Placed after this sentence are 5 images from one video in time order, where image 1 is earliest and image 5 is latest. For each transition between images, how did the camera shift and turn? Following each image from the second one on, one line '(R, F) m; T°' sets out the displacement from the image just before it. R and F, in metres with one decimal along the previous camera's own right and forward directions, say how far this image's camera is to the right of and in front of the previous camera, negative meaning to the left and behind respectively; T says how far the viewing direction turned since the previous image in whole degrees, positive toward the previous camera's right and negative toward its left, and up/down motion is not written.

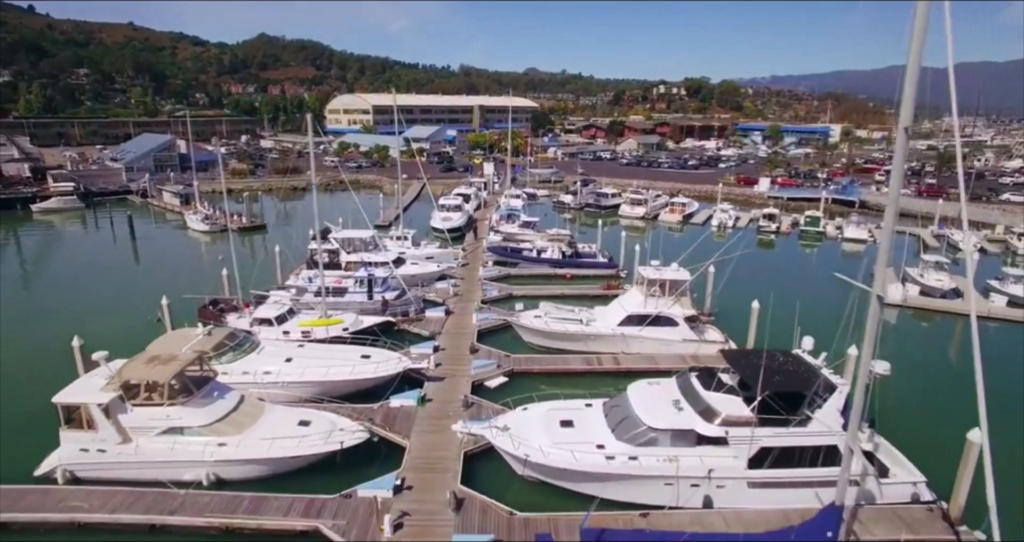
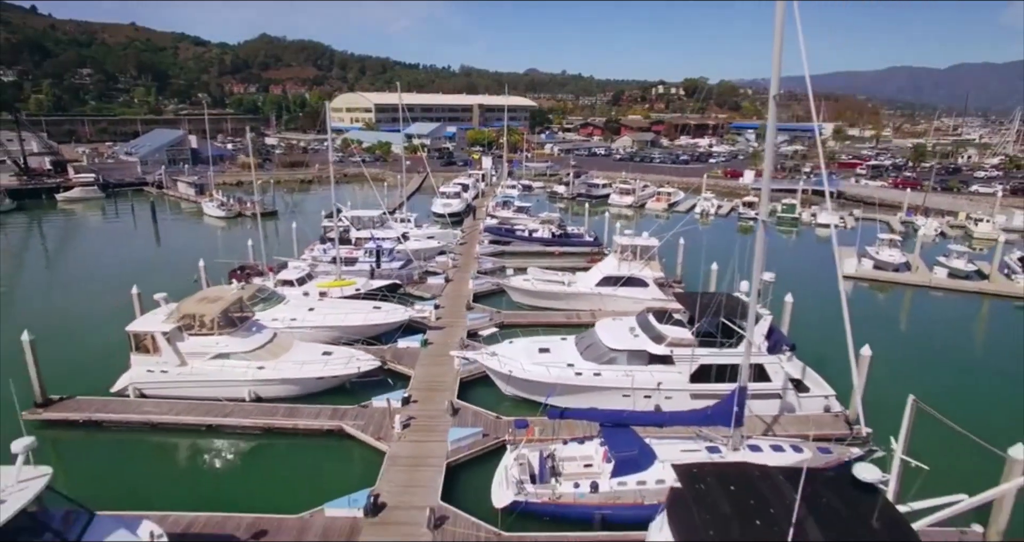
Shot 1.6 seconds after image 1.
(+0.3, -2.6) m; 0°
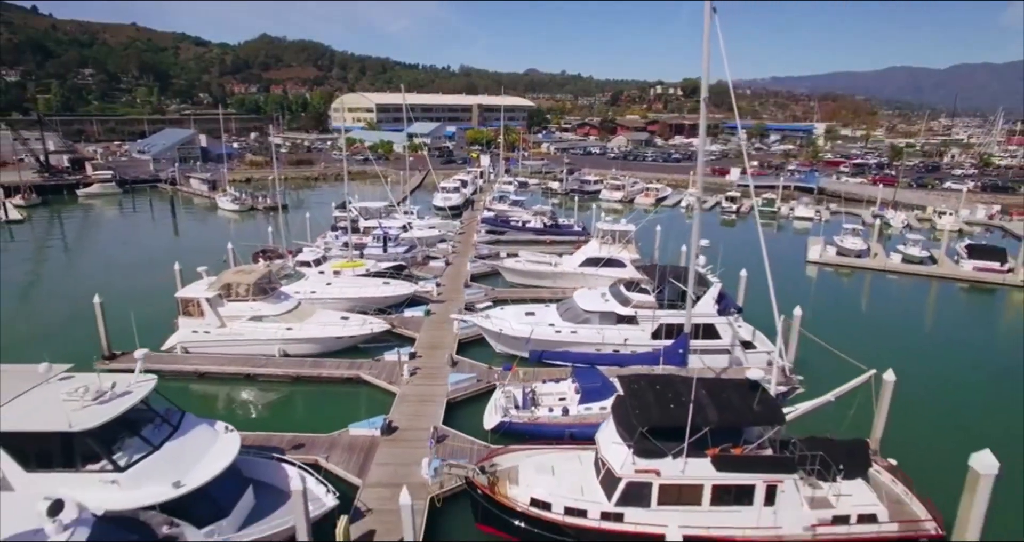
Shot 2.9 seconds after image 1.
(+0.2, -2.6) m; 0°
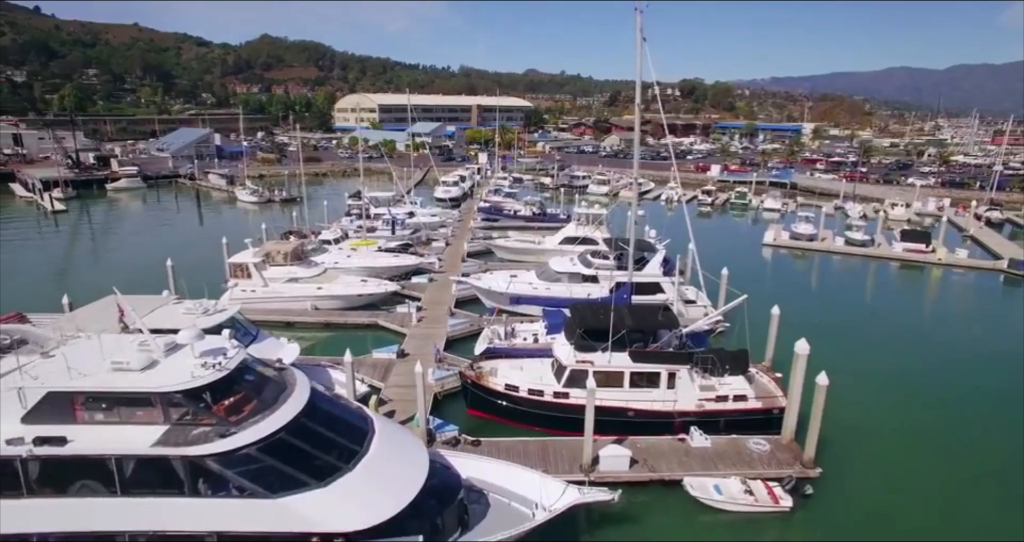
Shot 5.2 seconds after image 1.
(+0.4, -4.1) m; 0°
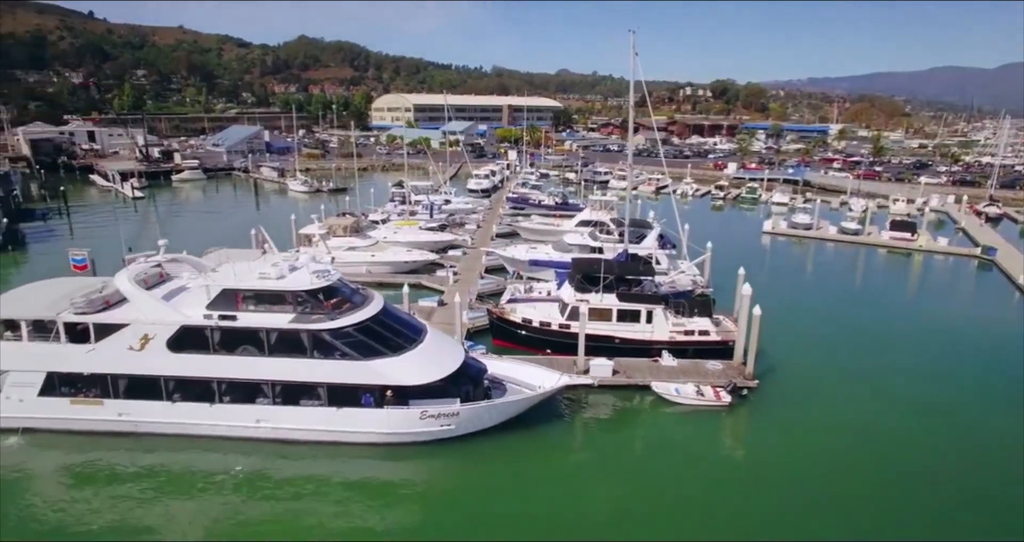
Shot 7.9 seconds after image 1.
(+0.4, -4.1) m; -3°
